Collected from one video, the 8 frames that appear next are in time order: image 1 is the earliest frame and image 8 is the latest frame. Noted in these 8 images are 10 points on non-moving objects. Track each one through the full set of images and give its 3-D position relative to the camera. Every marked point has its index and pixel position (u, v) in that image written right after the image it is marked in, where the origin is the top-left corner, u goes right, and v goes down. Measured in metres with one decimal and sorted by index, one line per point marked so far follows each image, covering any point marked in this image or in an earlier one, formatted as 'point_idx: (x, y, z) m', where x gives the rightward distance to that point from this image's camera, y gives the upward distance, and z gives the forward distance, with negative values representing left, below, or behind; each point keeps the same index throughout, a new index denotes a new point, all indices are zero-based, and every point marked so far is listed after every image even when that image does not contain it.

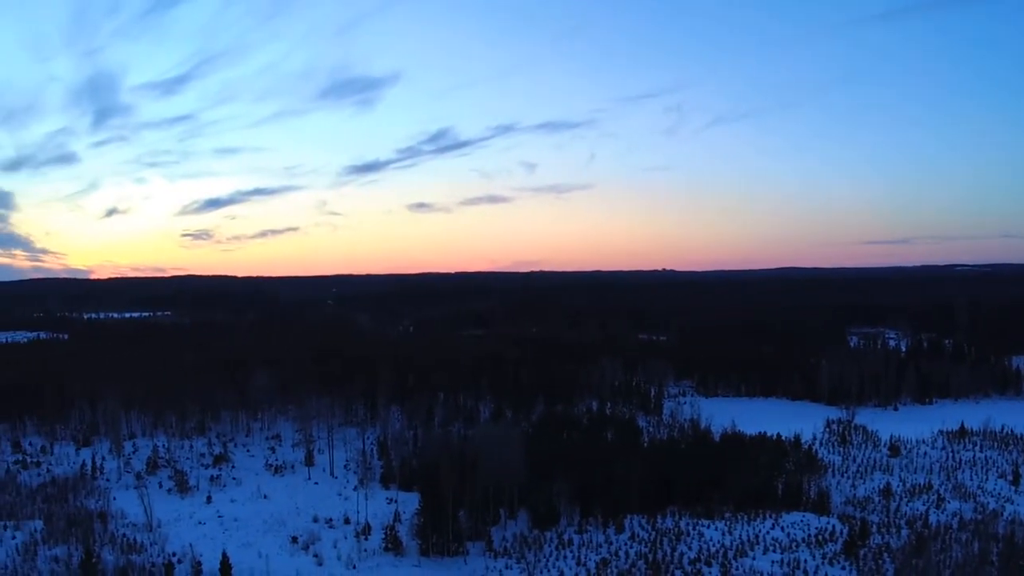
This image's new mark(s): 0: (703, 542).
0: (+4.2, -5.9, +17.6) m
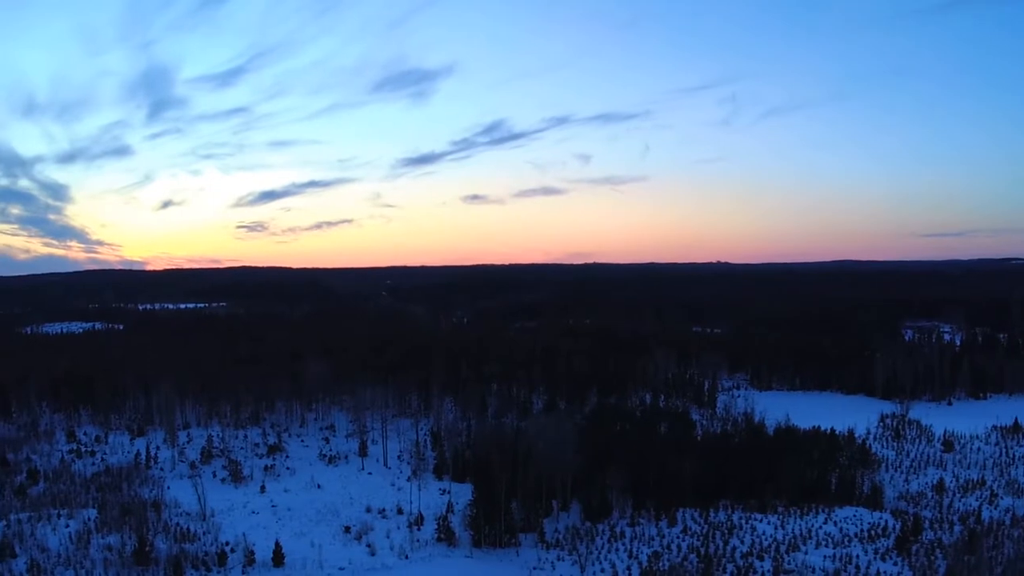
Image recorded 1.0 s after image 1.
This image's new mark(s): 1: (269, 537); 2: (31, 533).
0: (+5.5, -5.8, +17.5) m
1: (-5.8, -5.9, +18.0) m
2: (-11.7, -5.9, +18.4) m
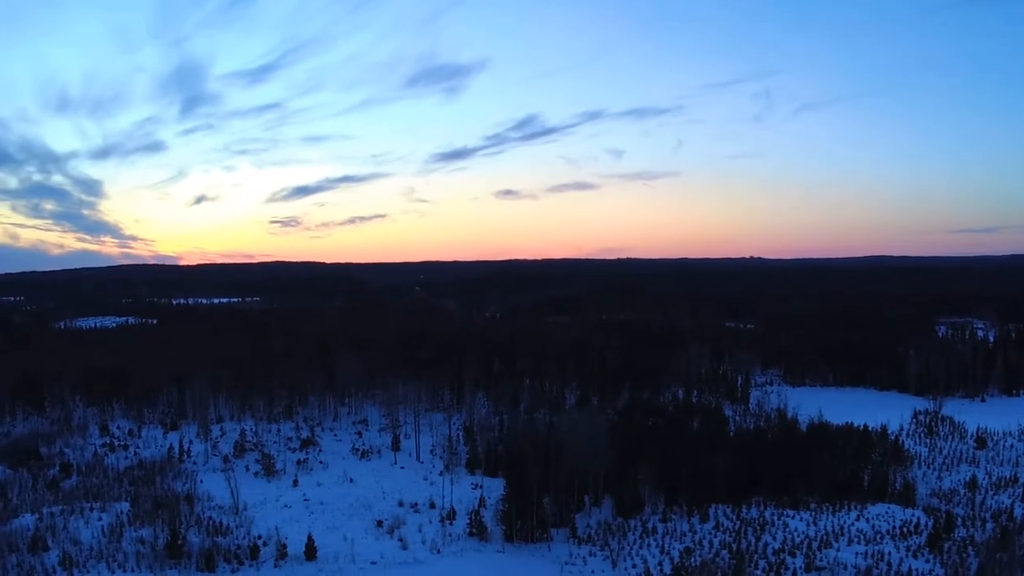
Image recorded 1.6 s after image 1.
0: (+6.3, -5.6, +17.4) m
1: (-5.0, -5.8, +18.0) m
2: (-10.9, -5.8, +18.5) m
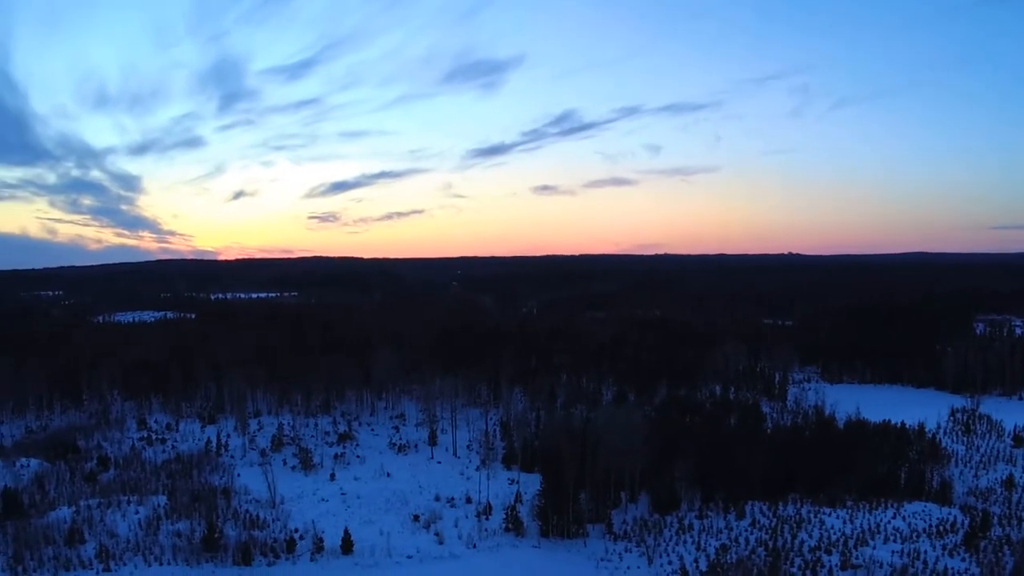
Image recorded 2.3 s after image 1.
0: (+7.1, -5.6, +17.4) m
1: (-4.2, -5.7, +18.1) m
2: (-10.1, -5.6, +18.6) m
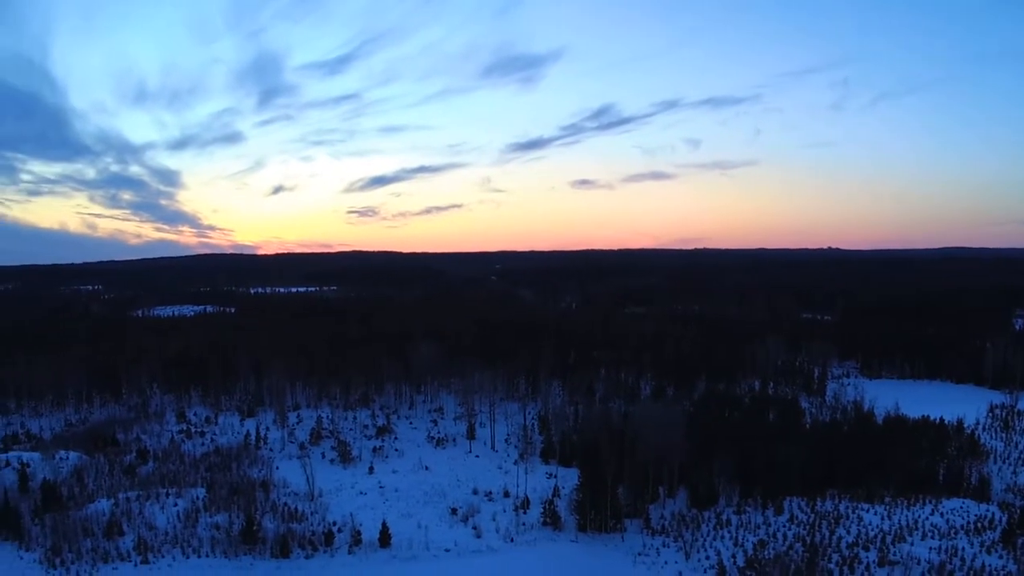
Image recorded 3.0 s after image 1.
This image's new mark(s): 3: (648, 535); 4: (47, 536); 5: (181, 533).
0: (+8.0, -5.4, +17.3) m
1: (-3.3, -5.5, +18.2) m
2: (-9.2, -5.5, +18.7) m
3: (+3.1, -5.7, +17.4) m
4: (-11.0, -5.8, +17.7) m
5: (-7.7, -5.7, +17.7) m
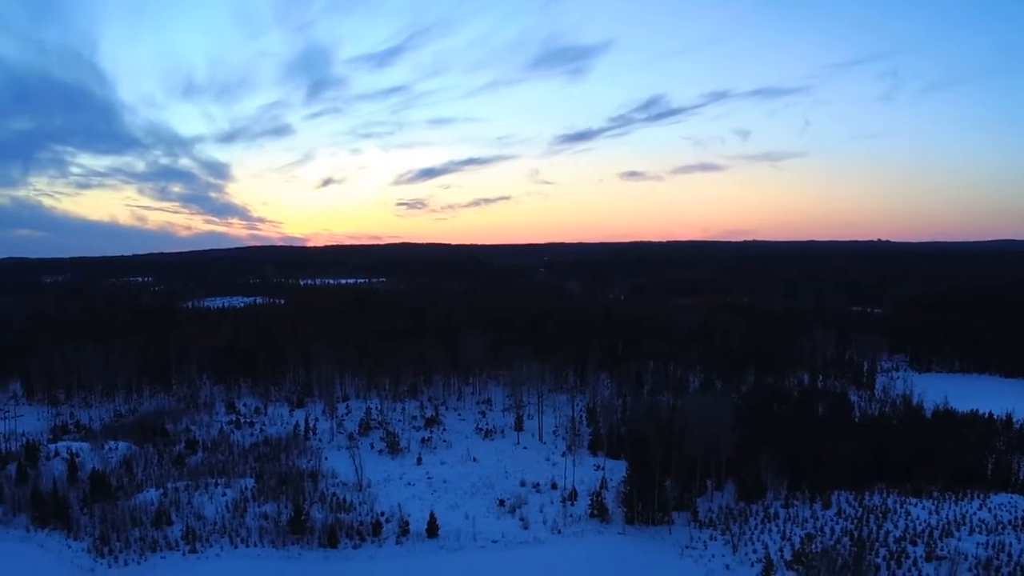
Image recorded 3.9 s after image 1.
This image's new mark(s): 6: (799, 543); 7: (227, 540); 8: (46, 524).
0: (+9.2, -5.3, +17.3) m
1: (-2.1, -5.3, +18.3) m
2: (-8.0, -5.3, +18.8) m
3: (+4.3, -5.5, +17.4) m
4: (-9.8, -5.6, +17.9) m
5: (-6.6, -5.5, +17.8) m
6: (+6.3, -5.5, +16.4) m
7: (-6.4, -5.7, +17.2) m
8: (-11.2, -5.7, +18.2) m
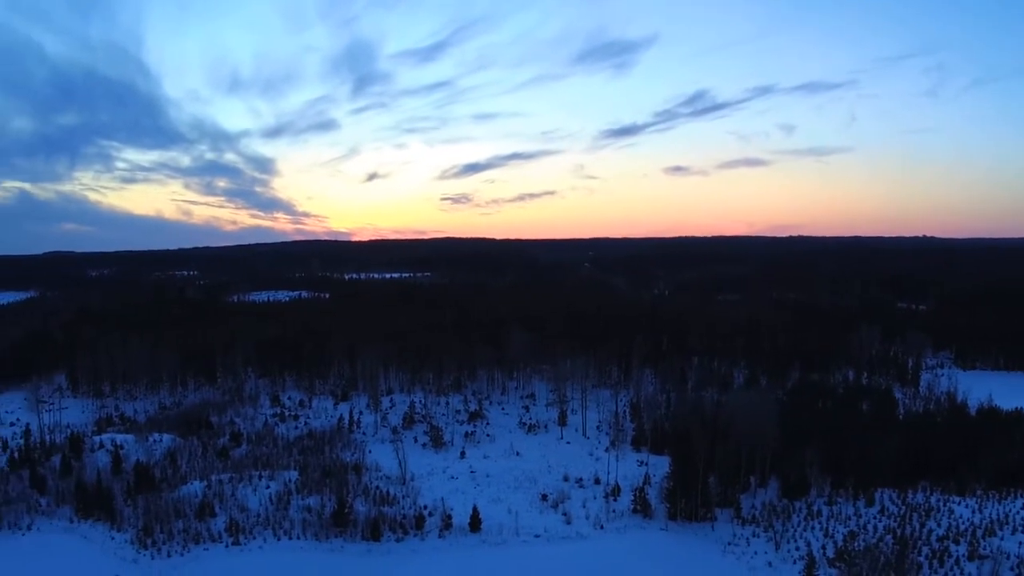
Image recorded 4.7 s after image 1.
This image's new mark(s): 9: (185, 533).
0: (+10.2, -5.2, +17.3) m
1: (-1.1, -5.2, +18.3) m
2: (-7.0, -5.1, +19.0) m
3: (+5.3, -5.4, +17.4) m
4: (-8.8, -5.4, +18.0) m
5: (-5.5, -5.3, +18.0) m
6: (+7.4, -5.4, +16.4) m
7: (-5.4, -5.5, +17.3) m
8: (-10.2, -5.5, +18.4) m
9: (-7.2, -5.5, +17.1) m
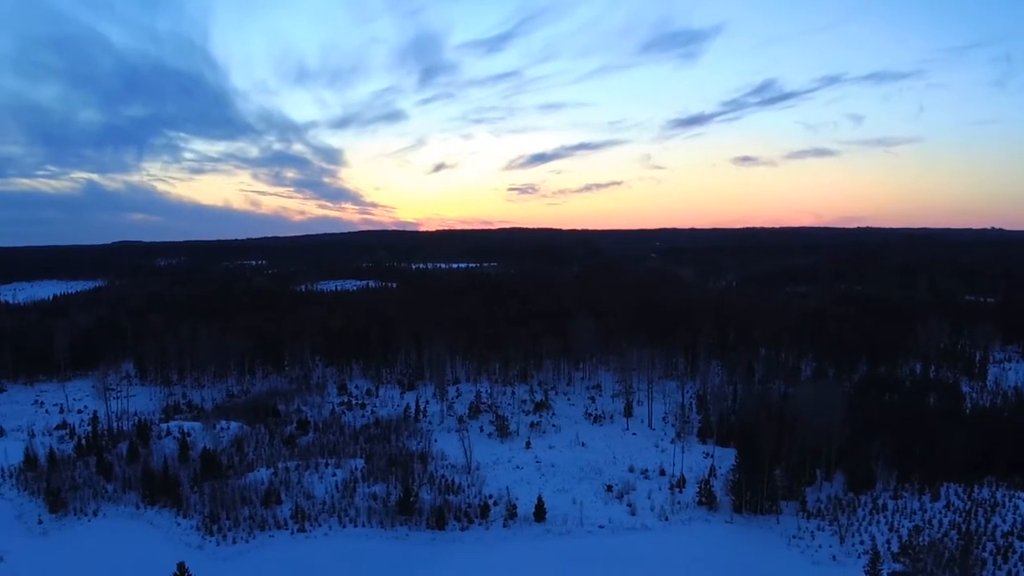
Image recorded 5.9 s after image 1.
0: (+11.7, -5.1, +17.2) m
1: (+0.5, -5.0, +18.5) m
2: (-5.4, -4.9, +19.3) m
3: (+6.8, -5.2, +17.4) m
4: (-7.2, -5.1, +18.4) m
5: (-3.9, -5.1, +18.2) m
6: (+8.9, -5.2, +16.4) m
7: (-3.8, -5.3, +17.6) m
8: (-8.6, -5.2, +18.7) m
9: (-5.6, -5.2, +17.4) m
